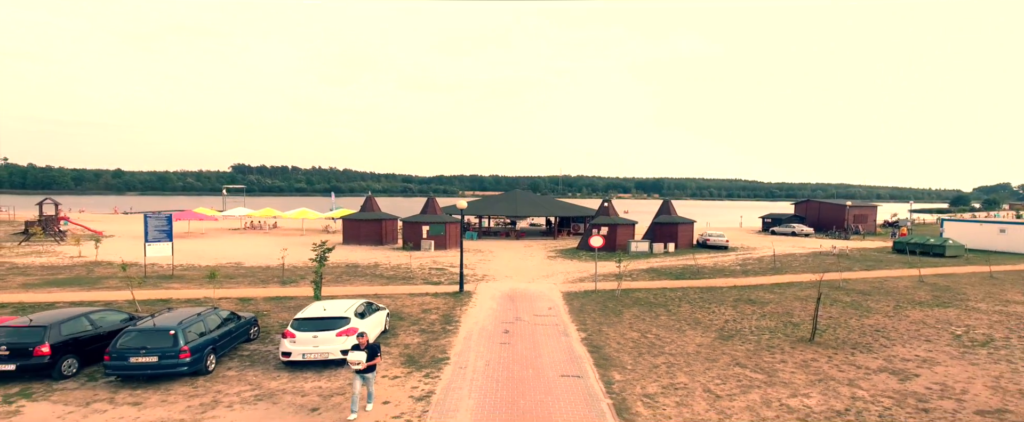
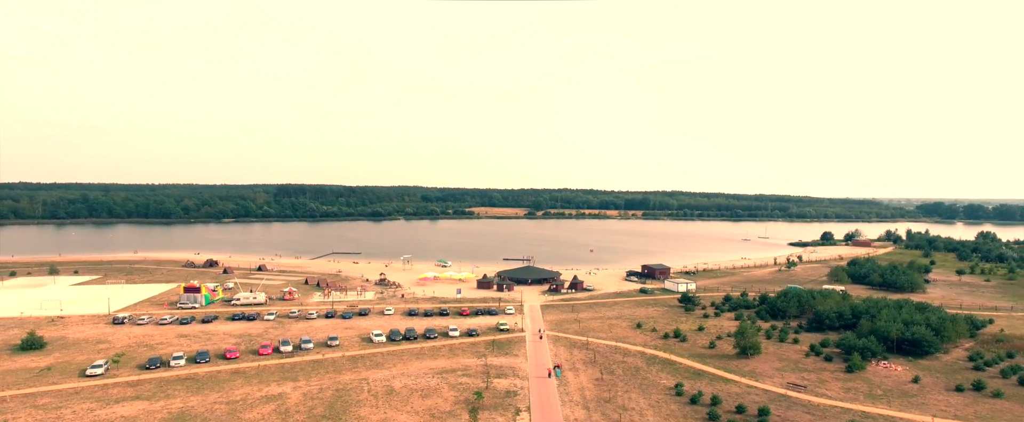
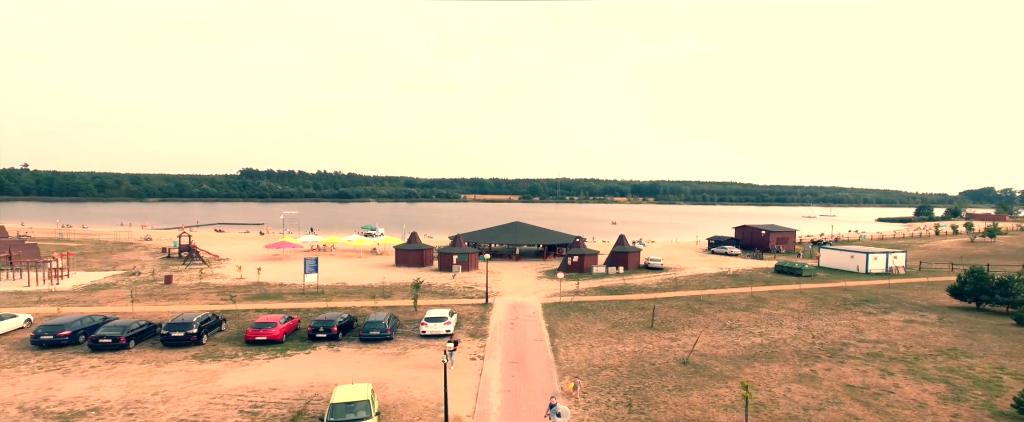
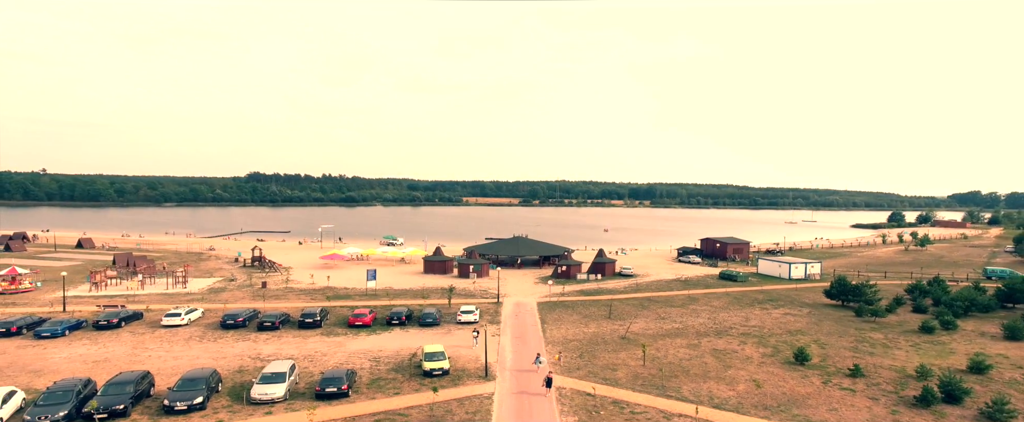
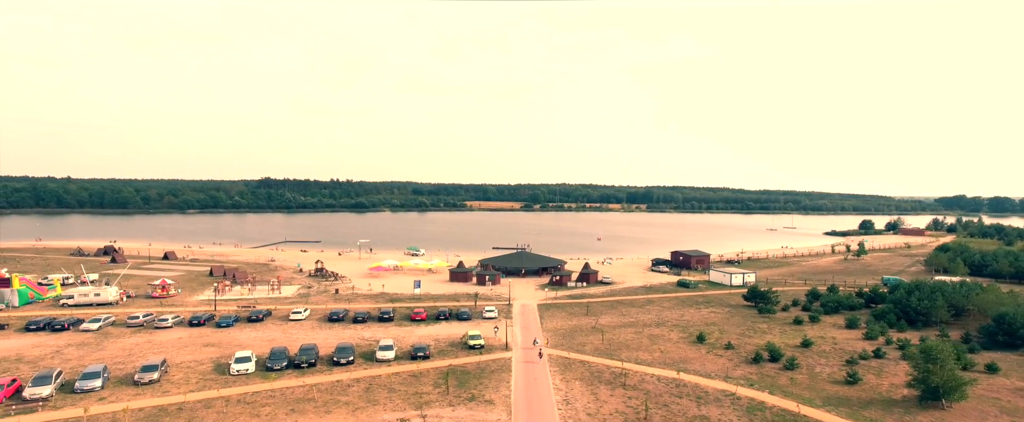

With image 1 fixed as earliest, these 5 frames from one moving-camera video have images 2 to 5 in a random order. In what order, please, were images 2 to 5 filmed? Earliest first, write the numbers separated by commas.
3, 4, 5, 2
